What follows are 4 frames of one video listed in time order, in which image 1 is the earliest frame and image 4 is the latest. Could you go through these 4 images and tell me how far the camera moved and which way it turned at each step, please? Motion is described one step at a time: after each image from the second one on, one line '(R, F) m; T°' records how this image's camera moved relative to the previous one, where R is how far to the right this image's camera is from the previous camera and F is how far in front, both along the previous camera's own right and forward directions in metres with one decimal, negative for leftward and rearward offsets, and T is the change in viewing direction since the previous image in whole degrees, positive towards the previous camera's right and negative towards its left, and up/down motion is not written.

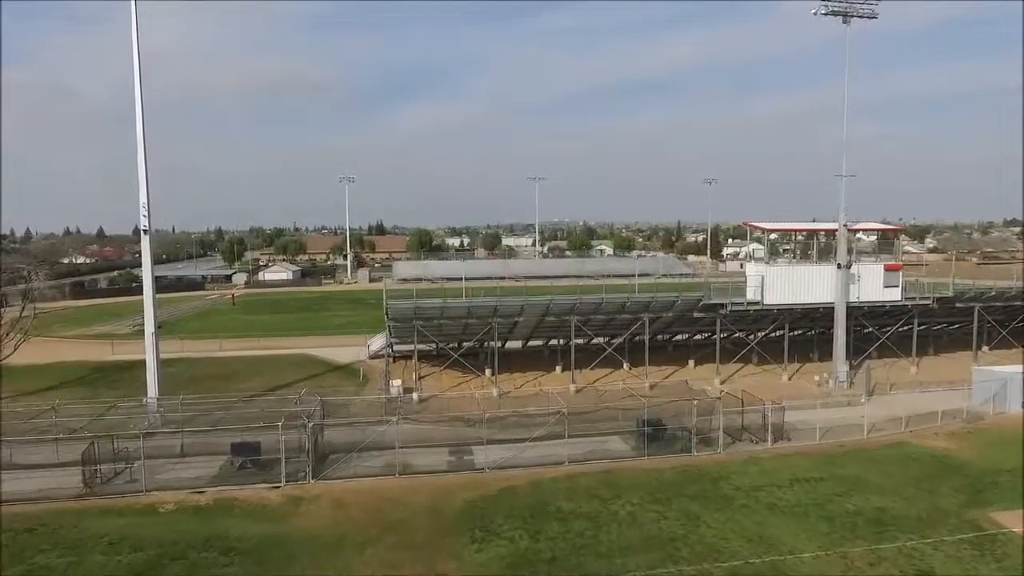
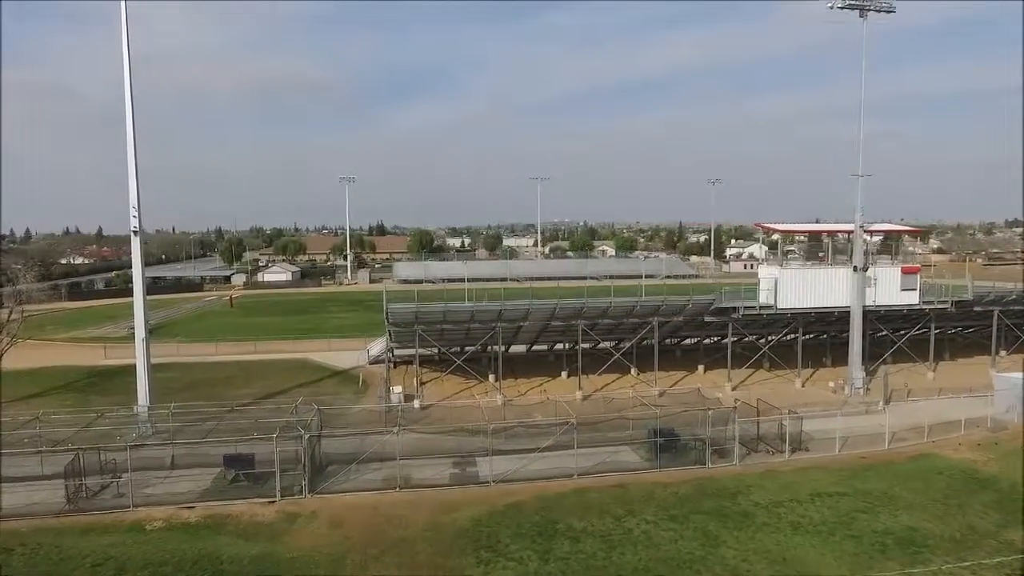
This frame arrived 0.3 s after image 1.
(-0.9, +4.3) m; 0°
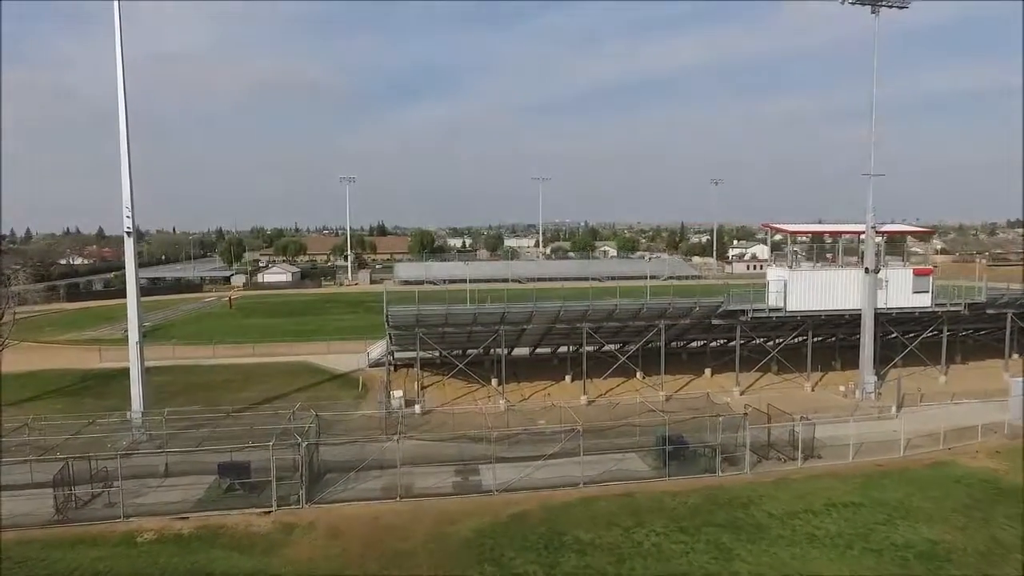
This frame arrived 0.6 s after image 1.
(-0.5, +2.8) m; 0°
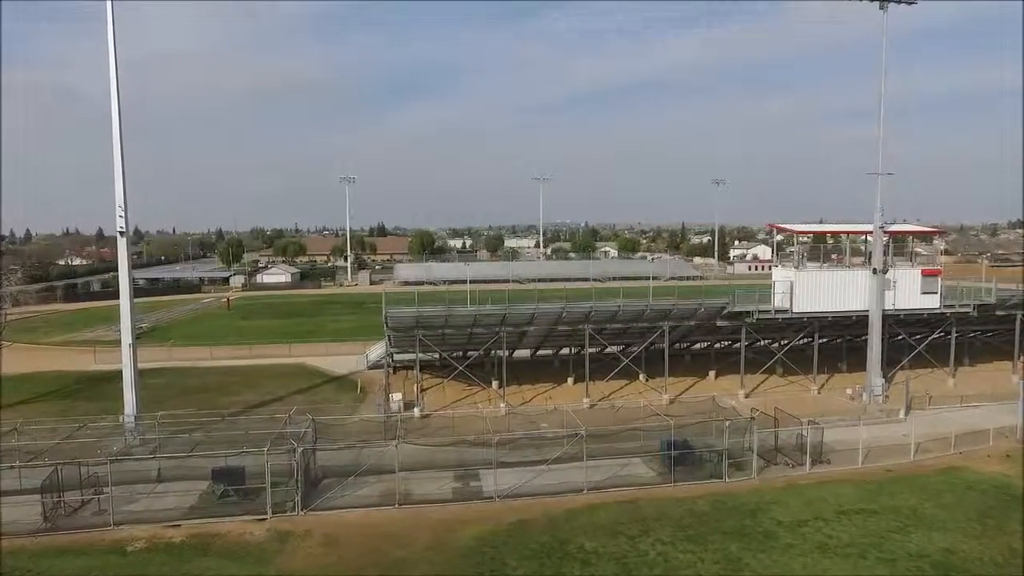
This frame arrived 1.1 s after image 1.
(-0.2, +2.2) m; 0°
